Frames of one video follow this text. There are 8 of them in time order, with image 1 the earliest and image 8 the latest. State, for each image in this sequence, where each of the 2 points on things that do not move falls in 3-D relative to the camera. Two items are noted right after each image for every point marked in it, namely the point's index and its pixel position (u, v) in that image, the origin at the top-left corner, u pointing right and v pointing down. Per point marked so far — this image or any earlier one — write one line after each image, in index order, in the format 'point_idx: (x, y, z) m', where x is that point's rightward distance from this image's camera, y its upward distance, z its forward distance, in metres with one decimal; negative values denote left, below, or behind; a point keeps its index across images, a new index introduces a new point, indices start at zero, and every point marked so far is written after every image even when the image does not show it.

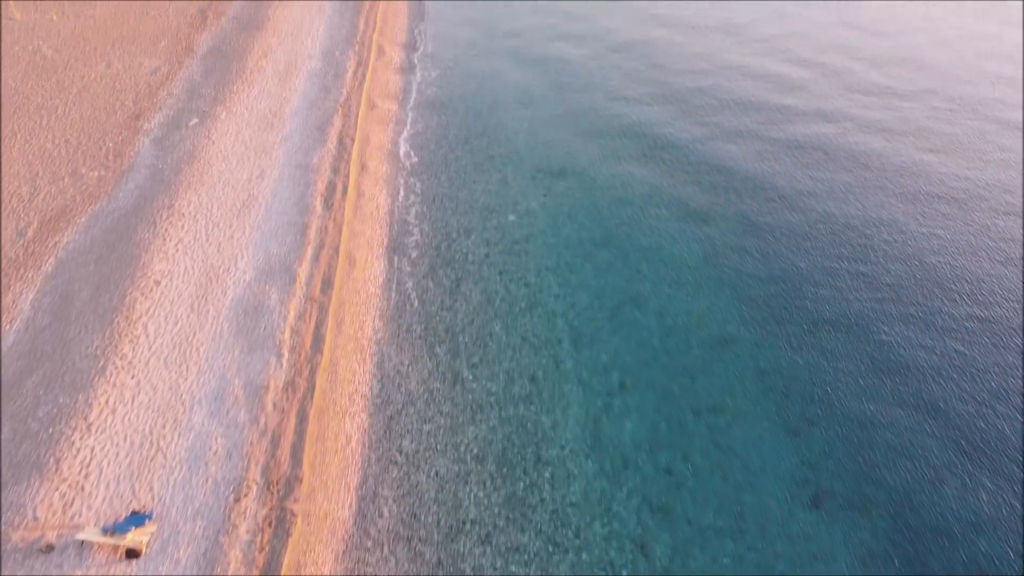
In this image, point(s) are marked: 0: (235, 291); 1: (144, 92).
0: (-4.5, -0.1, +13.4) m
1: (-8.9, +4.8, +19.9) m
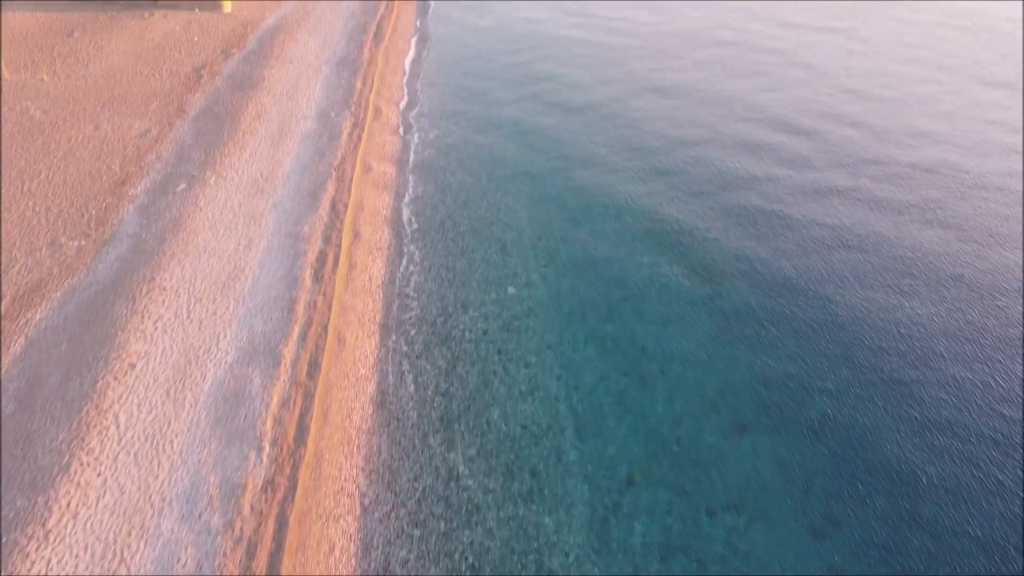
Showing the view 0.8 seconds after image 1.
0: (-4.5, -1.3, +12.5) m
1: (-8.9, +3.1, +19.3) m
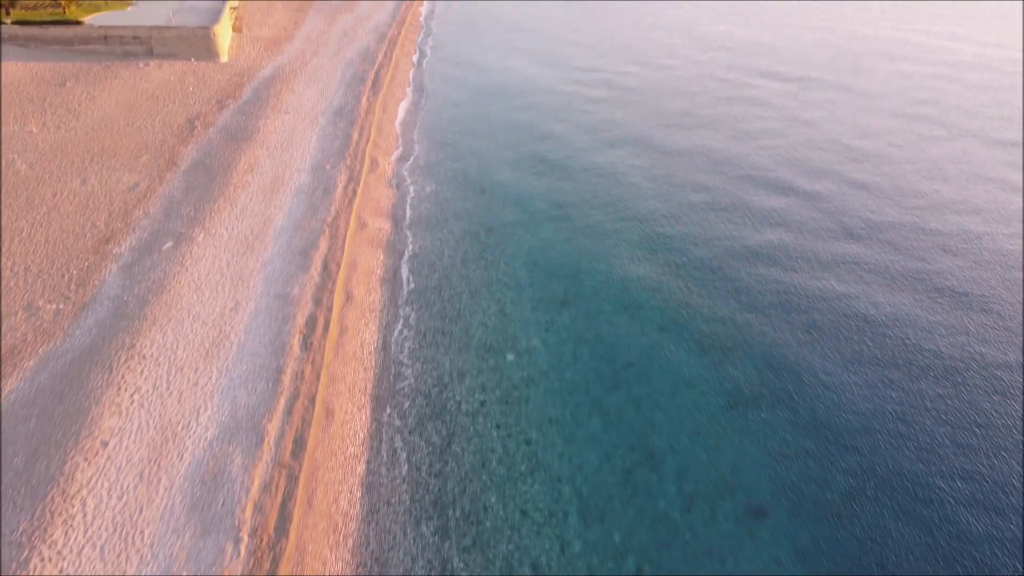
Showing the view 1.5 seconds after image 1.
0: (-4.5, -2.4, +11.7) m
1: (-8.9, +1.8, +18.6) m
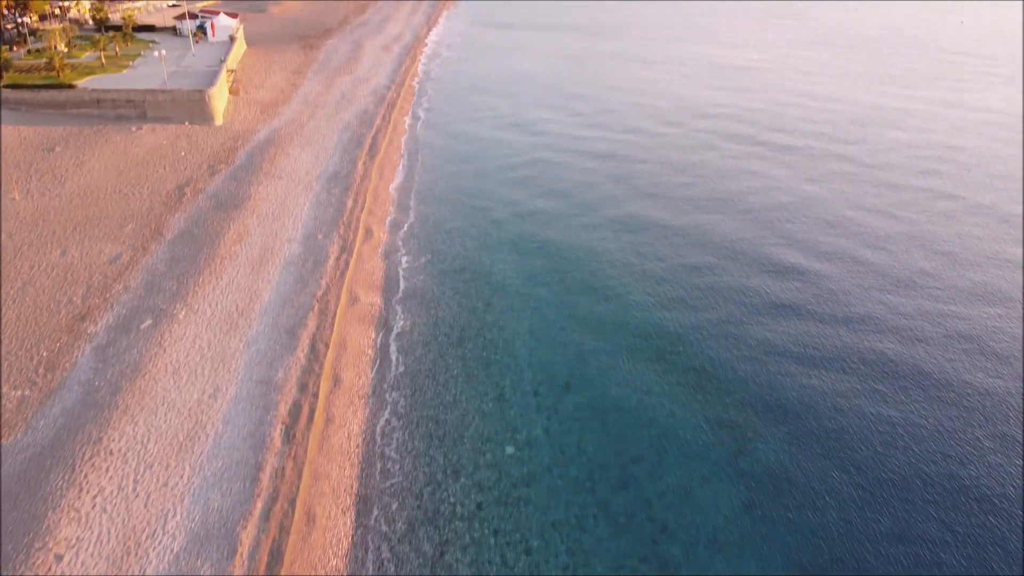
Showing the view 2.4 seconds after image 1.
0: (-4.5, -3.6, +10.5) m
1: (-8.9, +0.1, +17.7) m
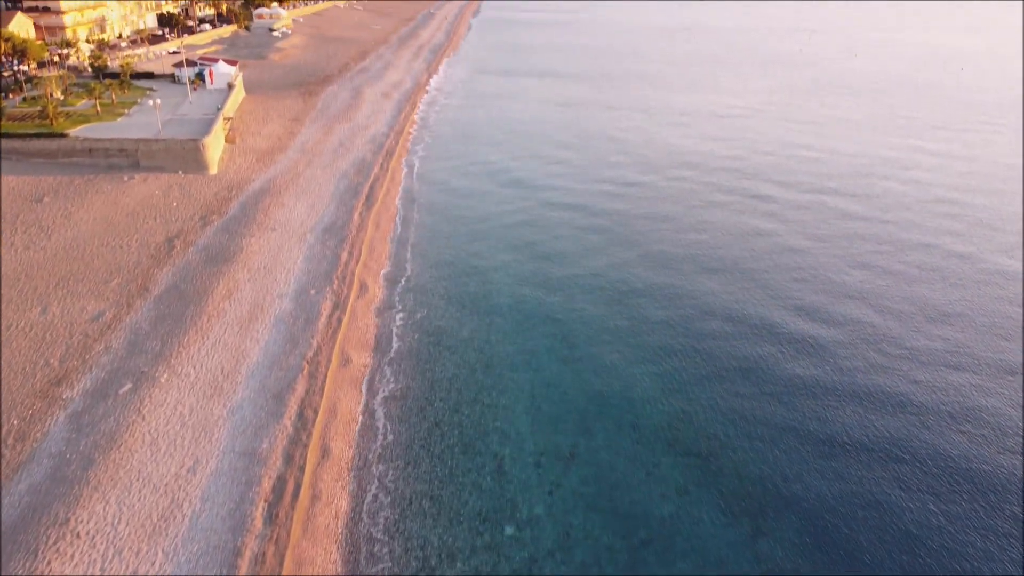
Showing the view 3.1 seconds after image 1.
0: (-4.5, -4.5, +9.5) m
1: (-8.9, -1.2, +16.9) m
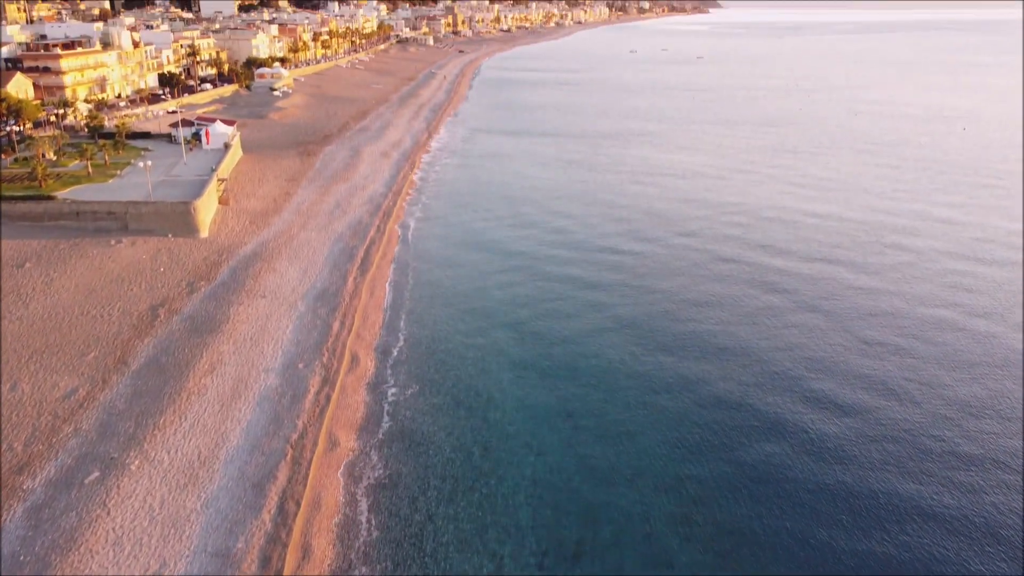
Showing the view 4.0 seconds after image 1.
0: (-4.6, -5.5, +8.1) m
1: (-8.9, -2.6, +15.7) m
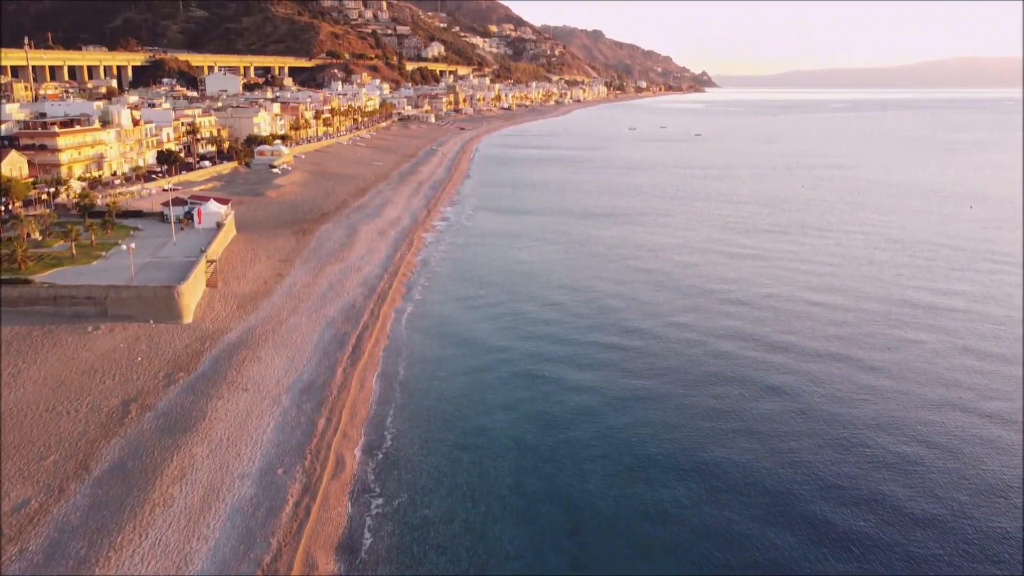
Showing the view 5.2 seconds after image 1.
0: (-4.6, -6.6, +6.2) m
1: (-8.9, -4.4, +14.0) m
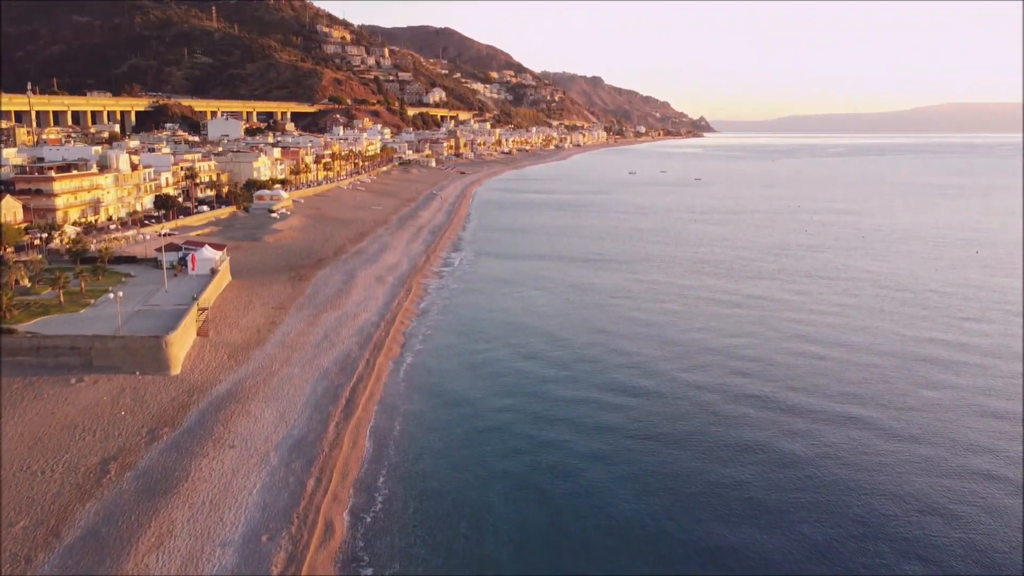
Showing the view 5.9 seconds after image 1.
0: (-4.6, -7.0, +5.0) m
1: (-8.9, -5.3, +12.8) m
